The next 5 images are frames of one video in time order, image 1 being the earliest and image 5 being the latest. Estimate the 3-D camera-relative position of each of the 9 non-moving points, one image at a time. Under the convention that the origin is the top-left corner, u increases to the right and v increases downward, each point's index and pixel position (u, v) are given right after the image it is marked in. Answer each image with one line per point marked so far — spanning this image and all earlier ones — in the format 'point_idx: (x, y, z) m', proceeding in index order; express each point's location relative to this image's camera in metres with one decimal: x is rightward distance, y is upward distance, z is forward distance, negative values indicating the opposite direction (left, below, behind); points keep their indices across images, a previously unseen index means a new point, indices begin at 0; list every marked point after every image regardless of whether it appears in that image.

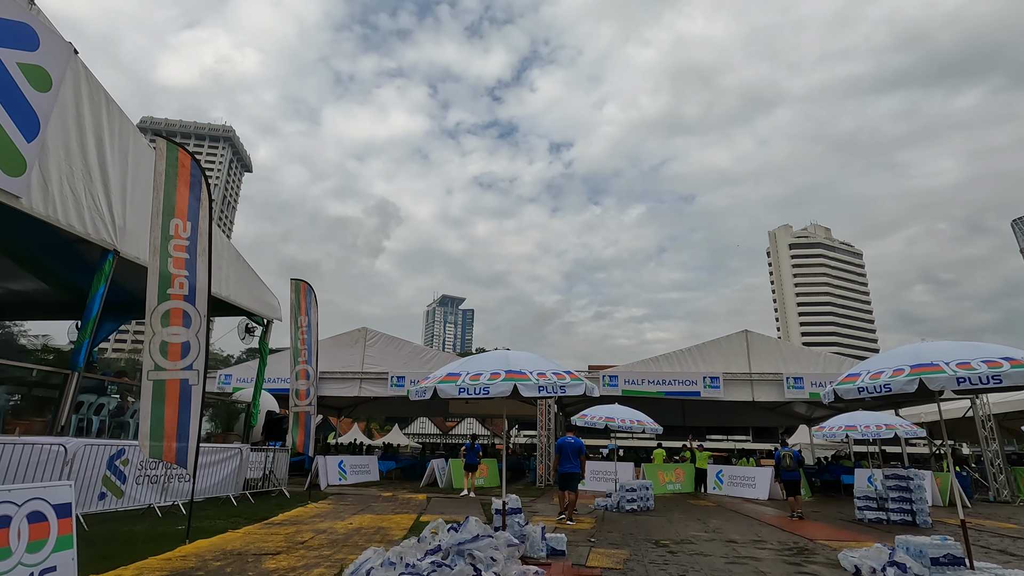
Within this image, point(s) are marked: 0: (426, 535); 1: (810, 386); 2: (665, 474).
0: (-0.8, -2.3, +4.9) m
1: (+10.0, -3.3, +17.9) m
2: (+4.7, -5.7, +16.6) m
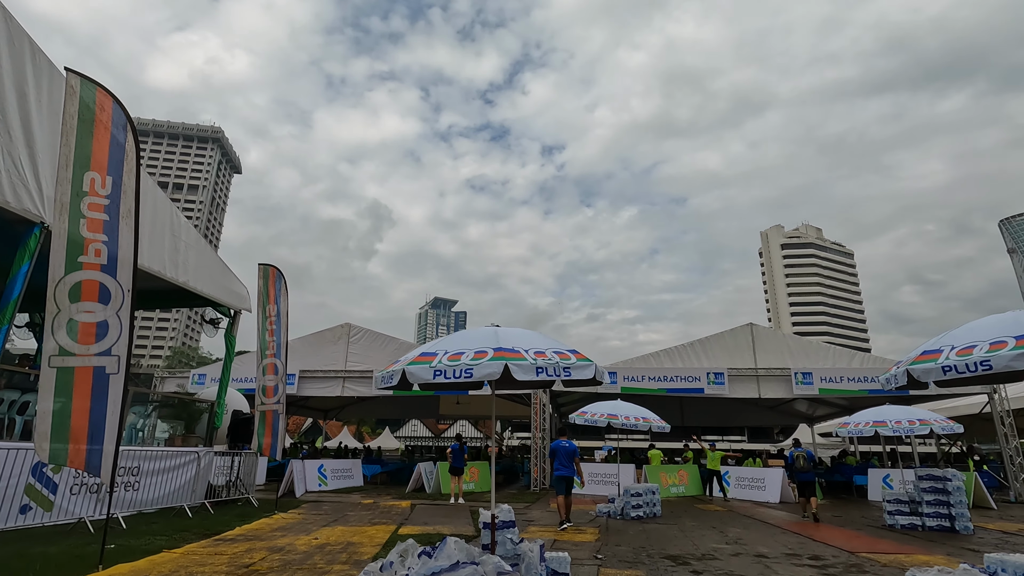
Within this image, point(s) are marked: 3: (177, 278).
0: (-0.9, -1.9, +3.8) m
1: (+9.7, -2.9, +16.9) m
2: (+4.5, -5.4, +15.5) m
3: (-6.1, +0.2, +9.9) m
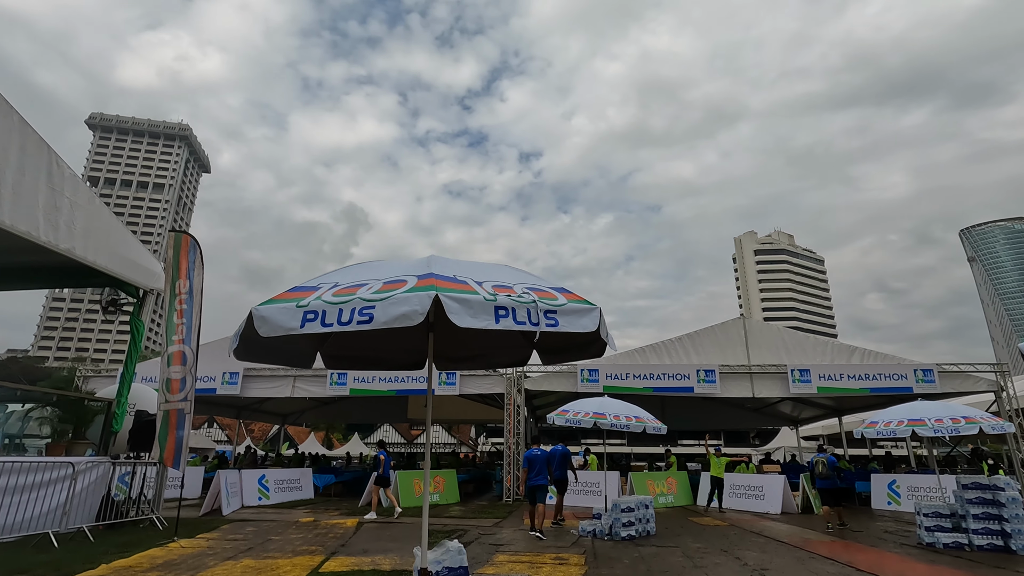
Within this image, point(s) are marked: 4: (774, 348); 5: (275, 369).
0: (-1.1, -1.4, +2.0) m
1: (+8.9, -2.6, +15.6) m
2: (+3.7, -5.1, +13.9) m
3: (-6.6, +0.6, +7.8) m
4: (+8.0, -1.8, +16.5) m
5: (-7.5, -2.5, +16.9) m
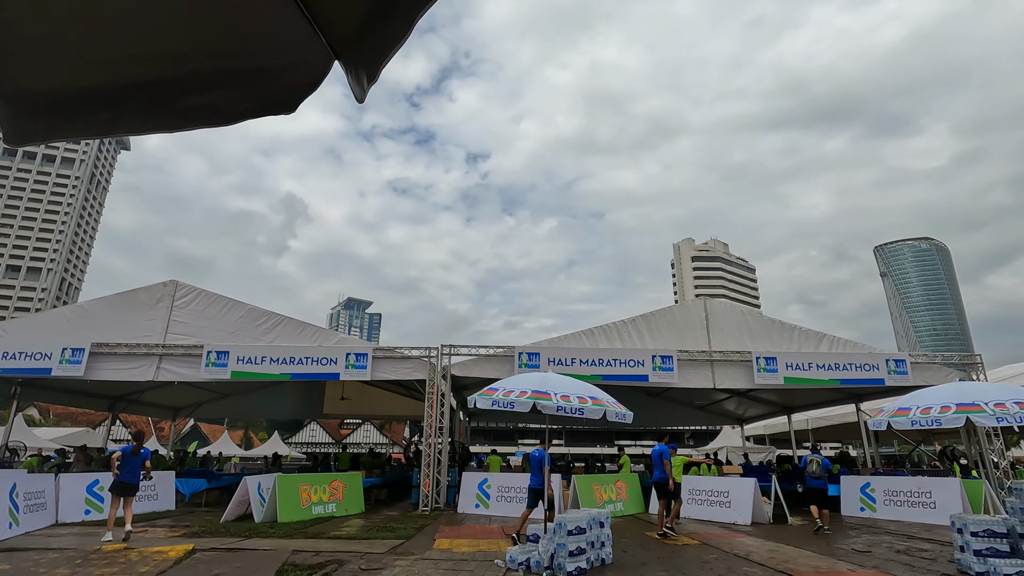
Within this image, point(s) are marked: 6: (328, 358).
0: (-1.4, -0.5, -0.8) m
1: (+7.0, -2.1, +13.7) m
2: (+2.0, -4.3, +11.5) m
3: (-7.5, +1.7, +4.4) m
4: (+6.1, -1.2, +14.6) m
5: (-9.4, -1.4, +13.4) m
6: (-4.6, -1.7, +13.4) m
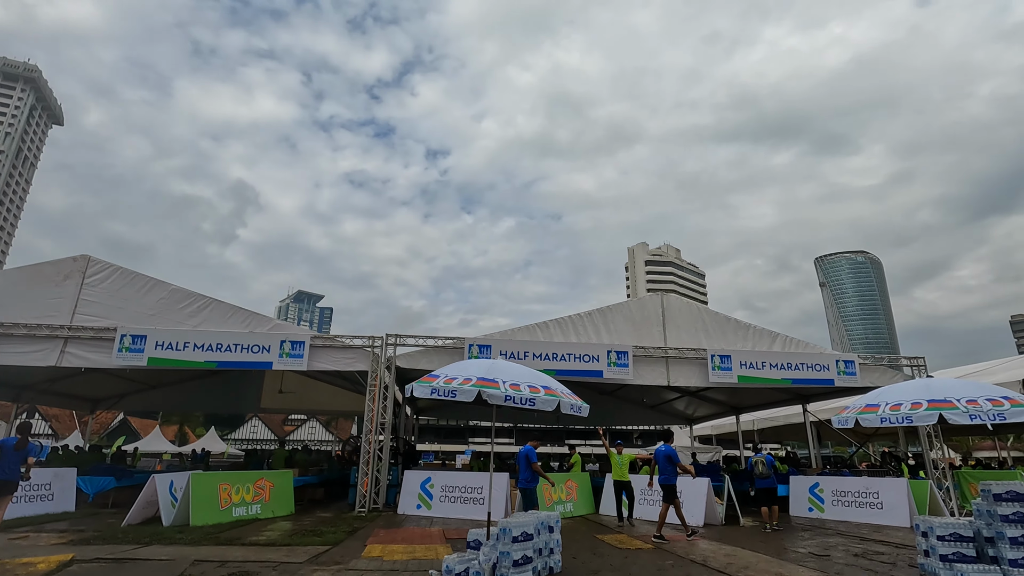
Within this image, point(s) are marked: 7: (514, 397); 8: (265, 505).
0: (-1.4, -0.2, -1.6) m
1: (+5.8, -2.0, +13.6) m
2: (+0.8, -4.1, +11.0) m
3: (-7.8, +2.2, +3.1) m
4: (+4.8, -1.1, +14.3) m
5: (-10.5, -0.8, +11.9) m
6: (-5.7, -1.3, +12.3) m
7: (0.0, -1.2, +5.5) m
8: (-4.7, -4.2, +10.3) m
